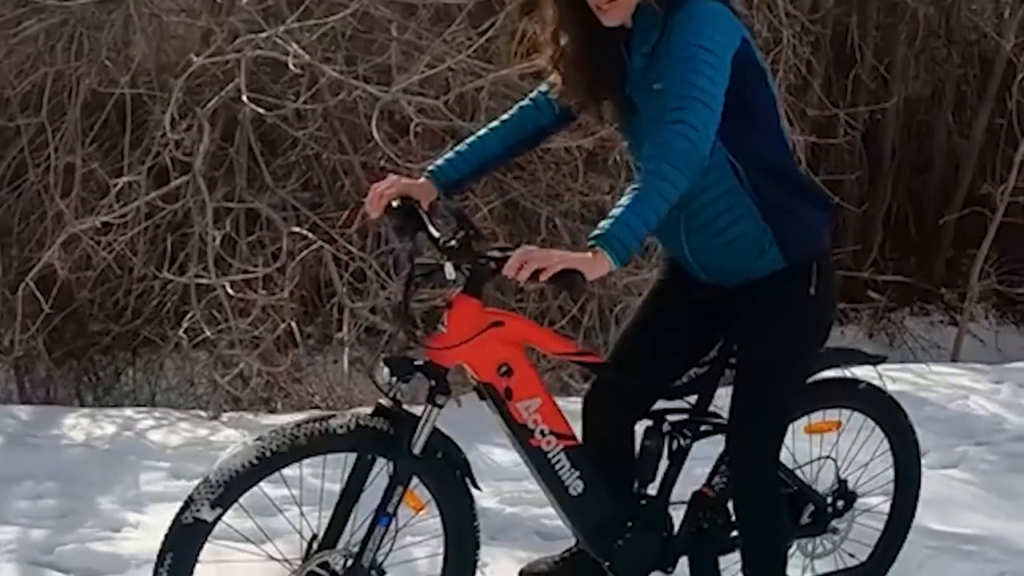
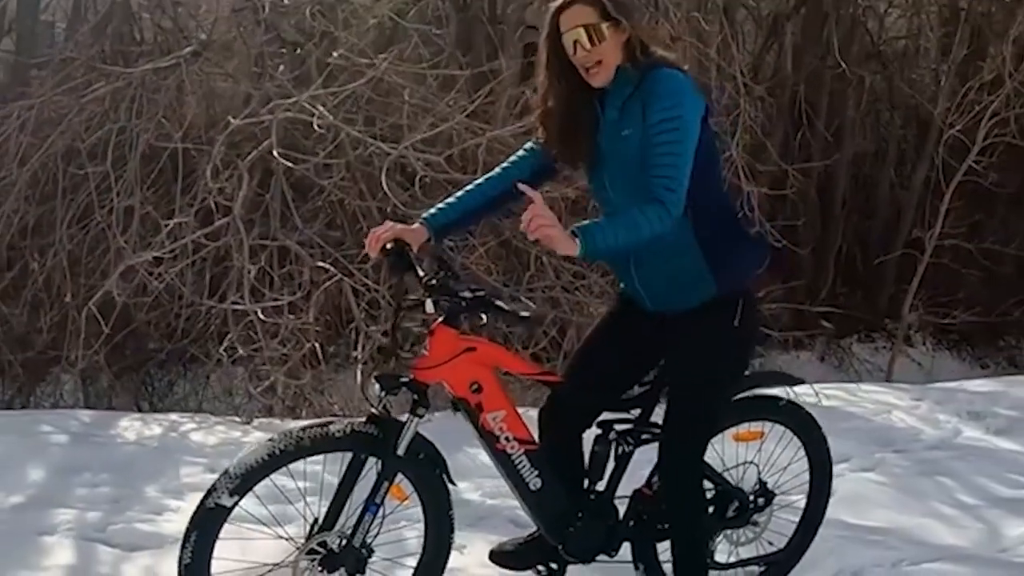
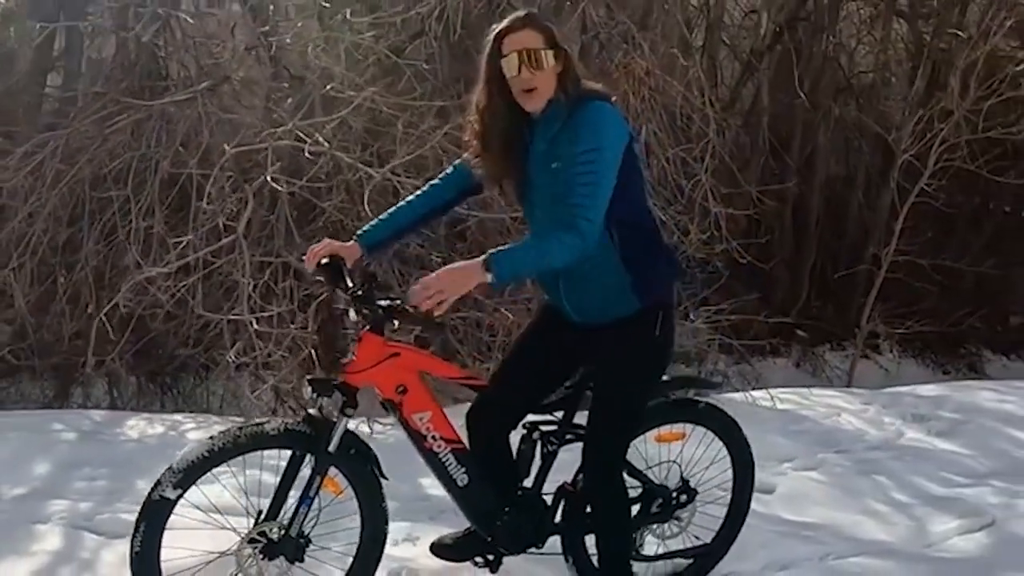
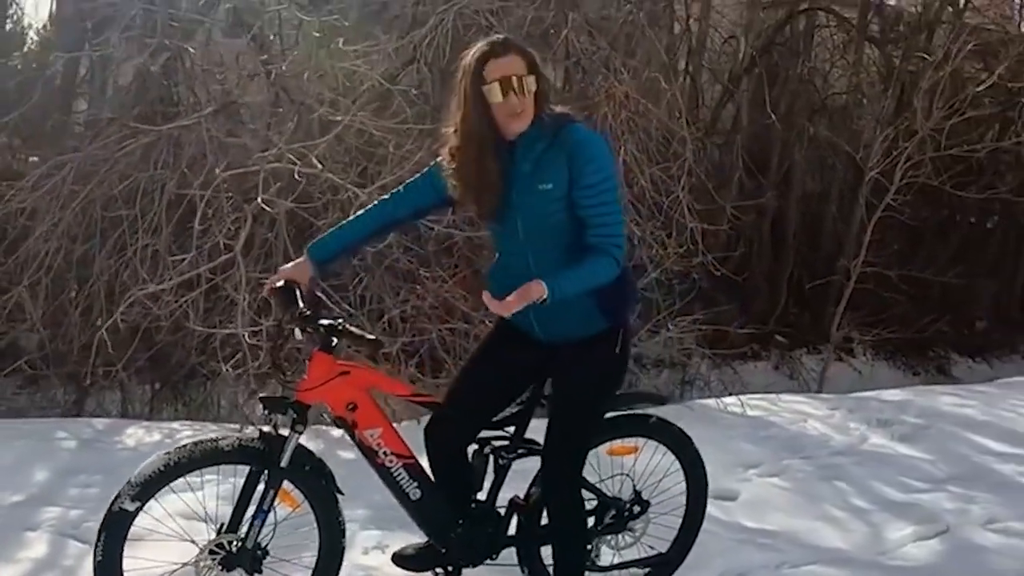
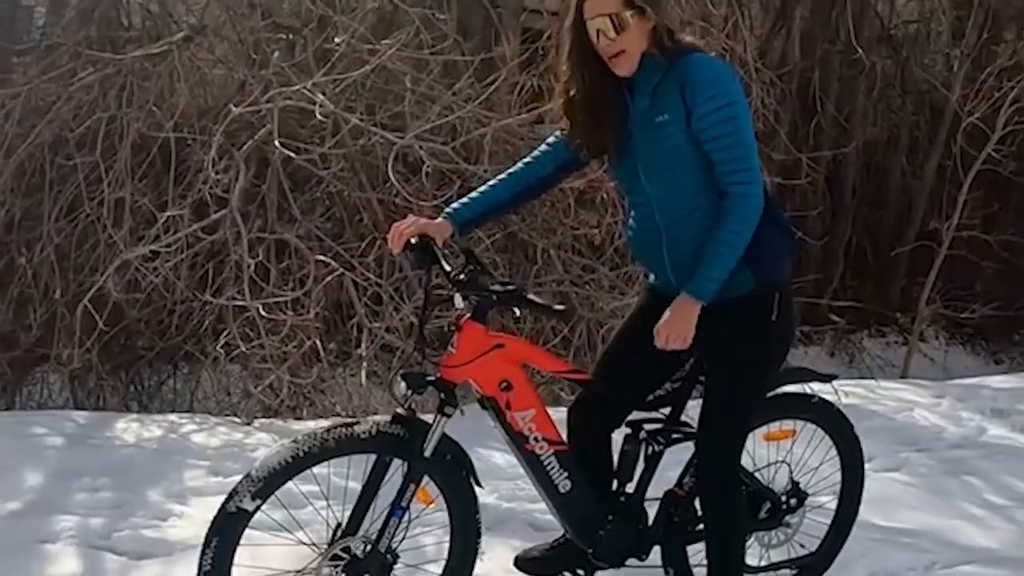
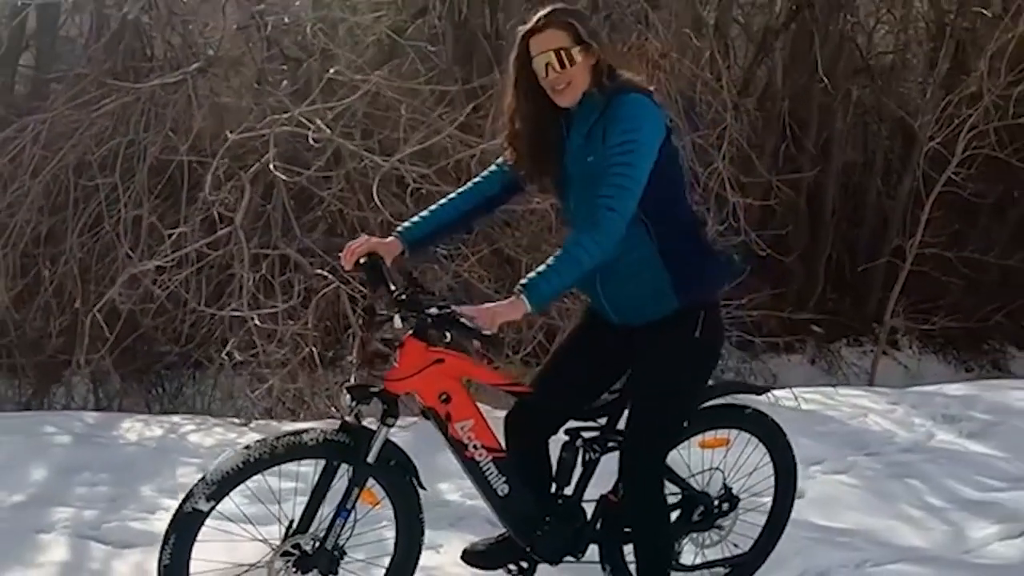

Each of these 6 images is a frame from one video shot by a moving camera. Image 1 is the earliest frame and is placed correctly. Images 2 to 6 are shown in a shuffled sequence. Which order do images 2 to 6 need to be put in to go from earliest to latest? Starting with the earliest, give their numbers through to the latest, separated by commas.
5, 2, 6, 3, 4
